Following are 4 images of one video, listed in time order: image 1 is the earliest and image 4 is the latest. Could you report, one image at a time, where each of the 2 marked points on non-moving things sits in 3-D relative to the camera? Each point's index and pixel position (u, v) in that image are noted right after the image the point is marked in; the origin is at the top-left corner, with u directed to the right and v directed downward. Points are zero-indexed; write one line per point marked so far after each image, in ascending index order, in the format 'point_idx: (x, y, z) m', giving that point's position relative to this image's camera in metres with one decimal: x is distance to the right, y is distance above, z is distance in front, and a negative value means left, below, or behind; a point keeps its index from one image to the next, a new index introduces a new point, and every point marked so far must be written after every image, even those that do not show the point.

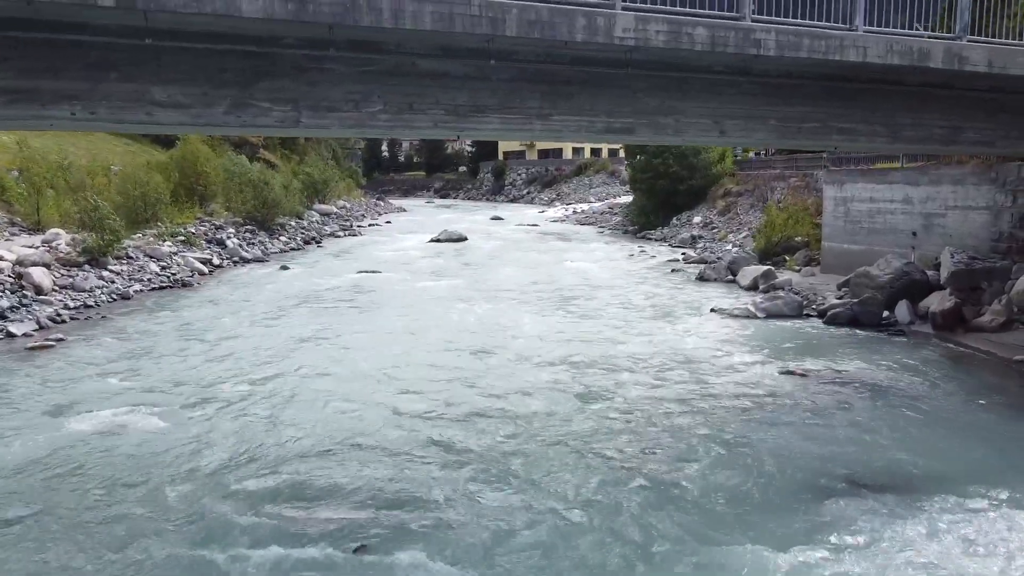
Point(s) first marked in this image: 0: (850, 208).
0: (+8.4, +2.0, +19.7) m
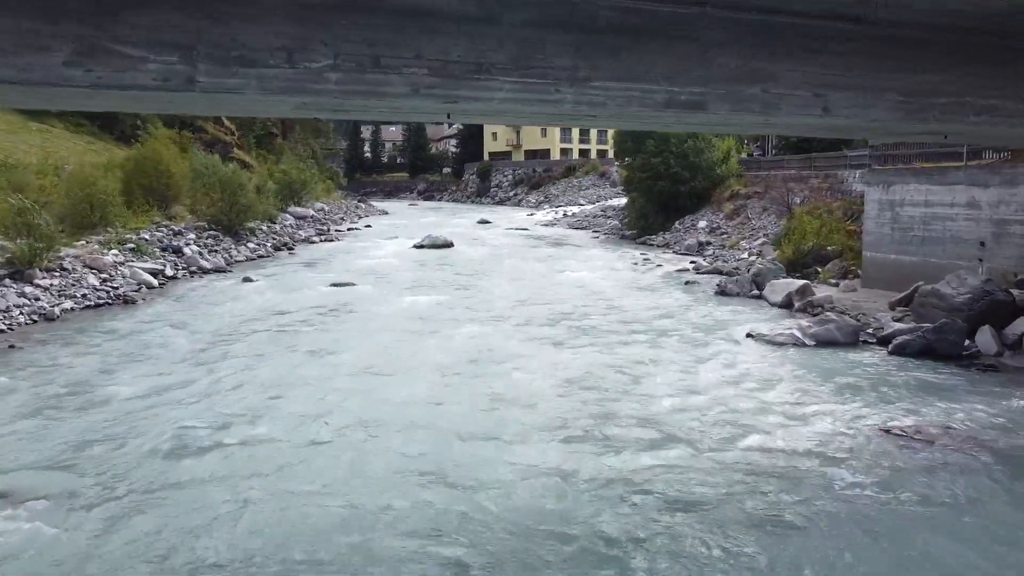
0: (+8.3, +1.6, +17.0) m
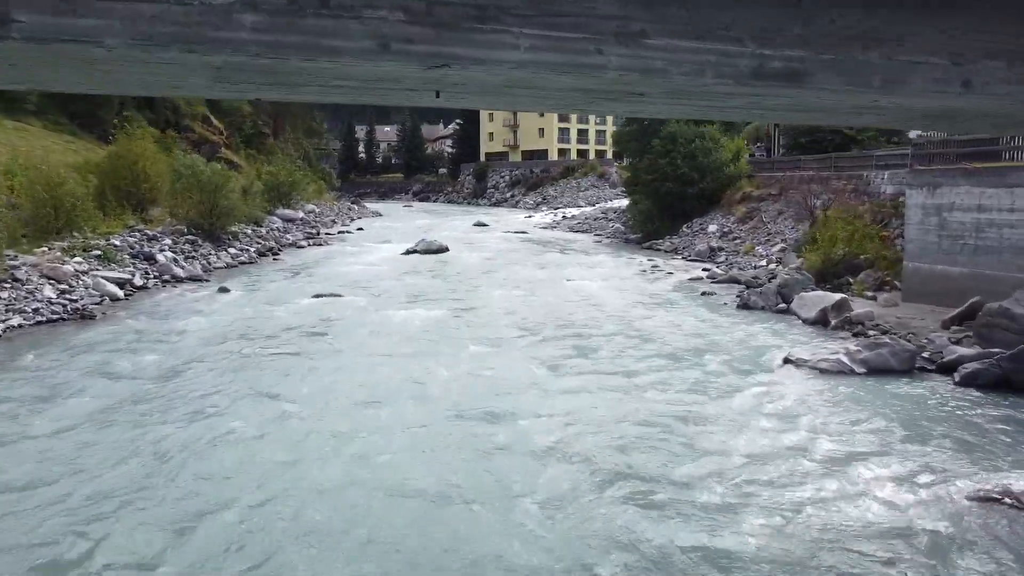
0: (+8.3, +1.3, +15.2) m
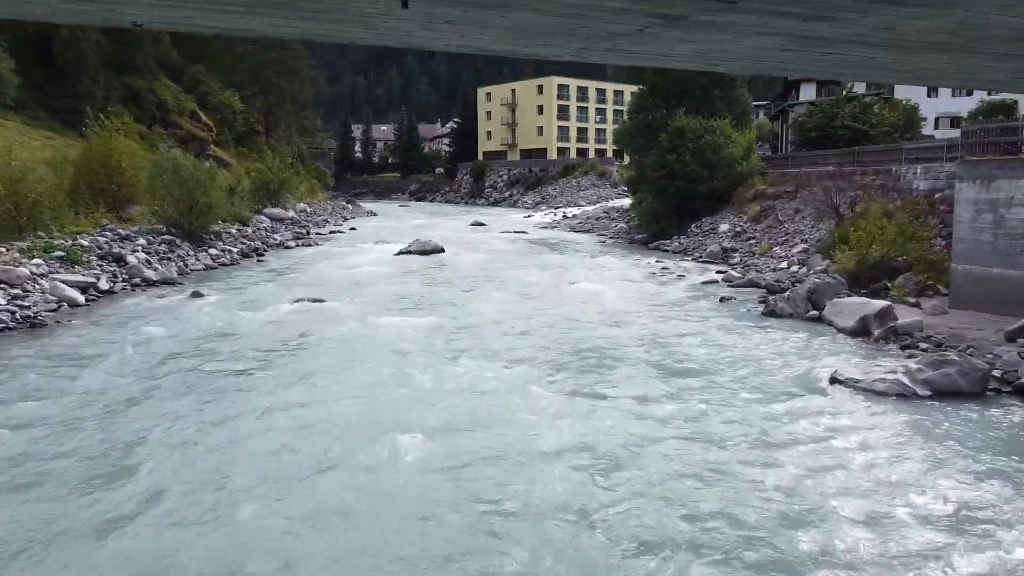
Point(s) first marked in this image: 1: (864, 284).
0: (+8.4, +1.2, +13.4) m
1: (+7.3, +0.1, +16.5) m
